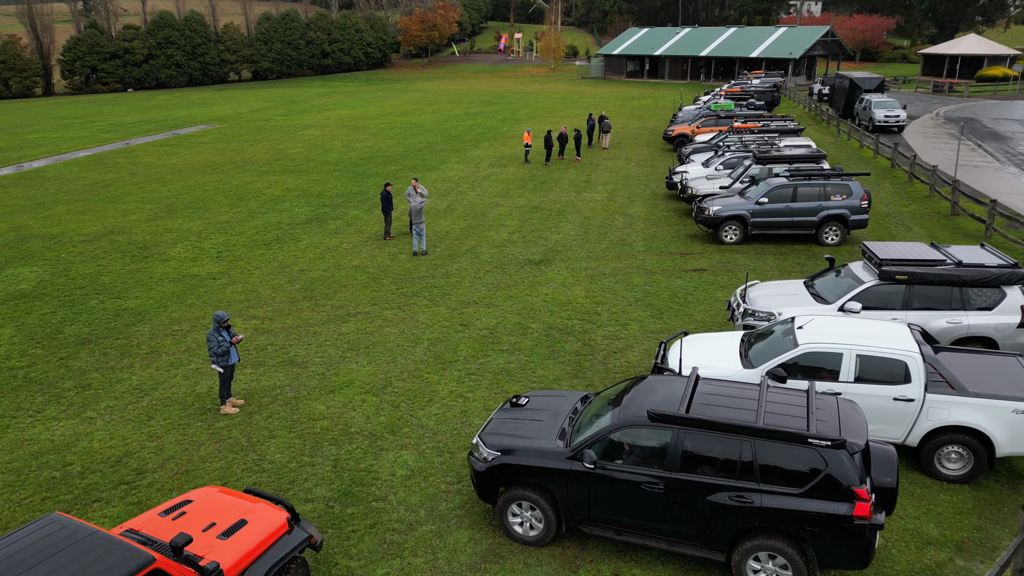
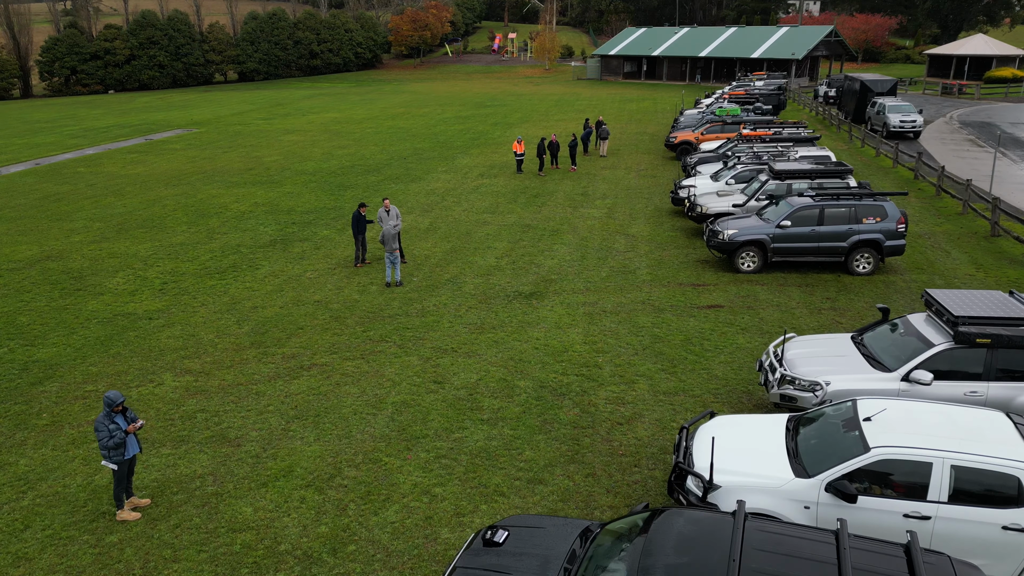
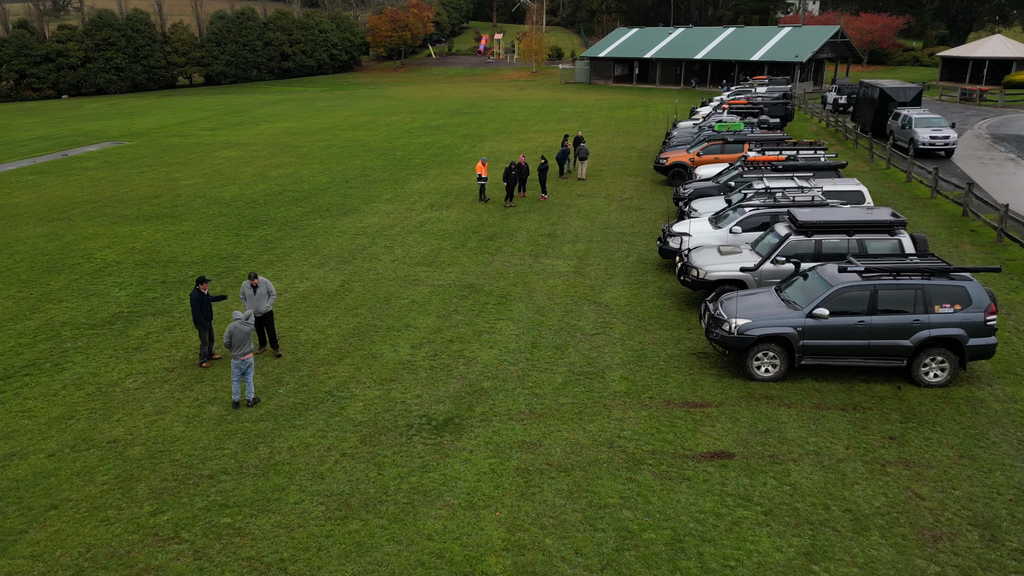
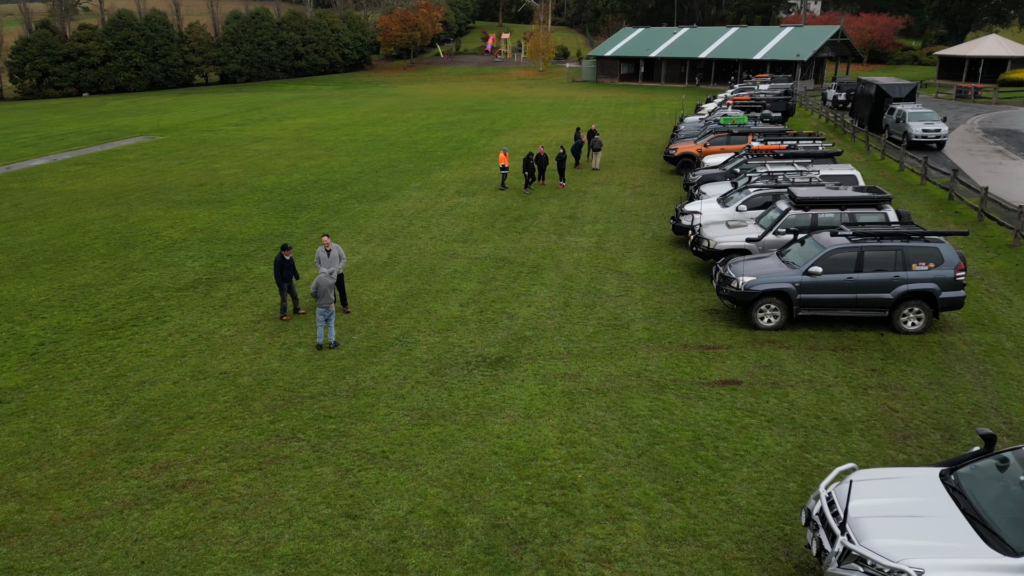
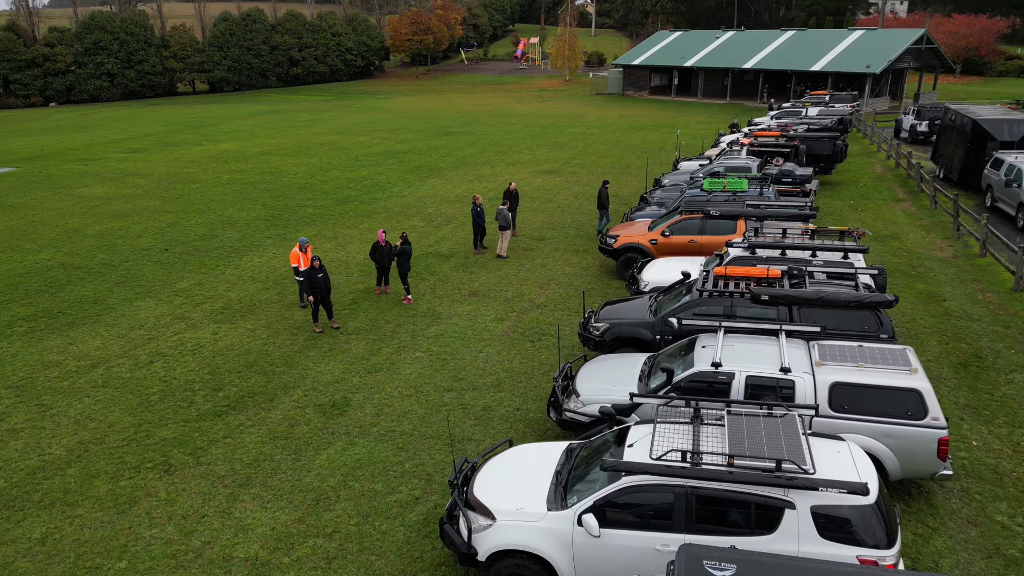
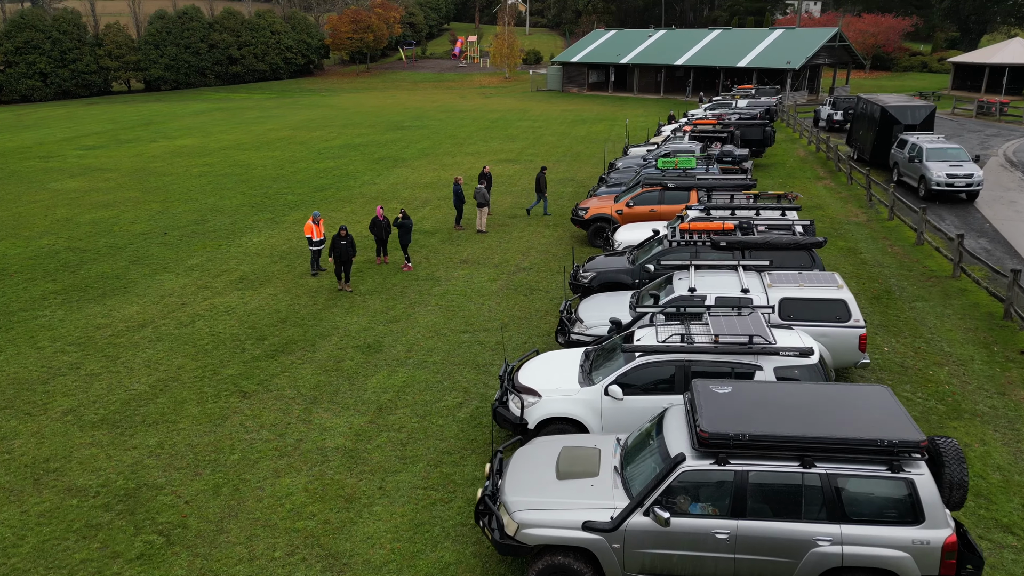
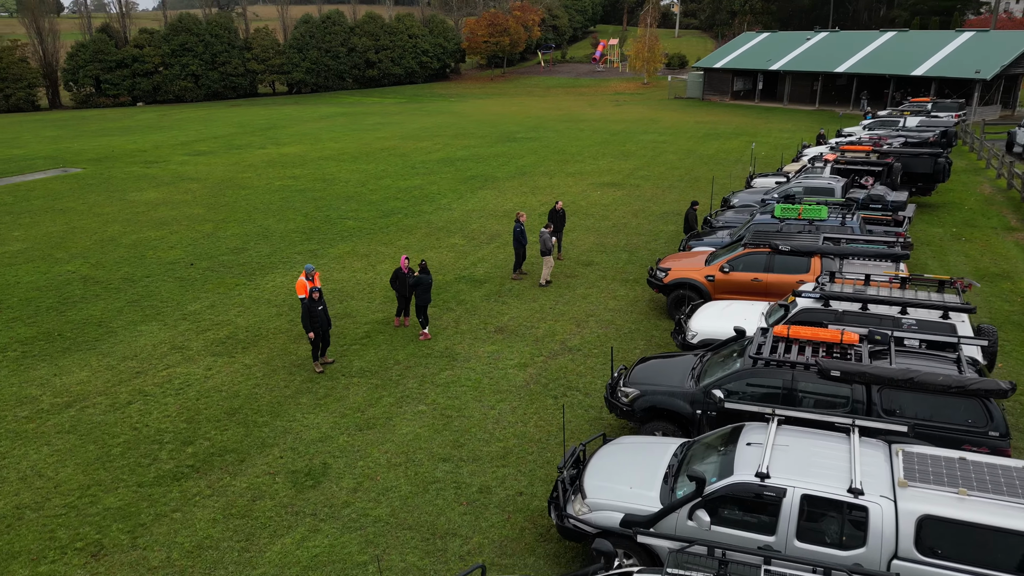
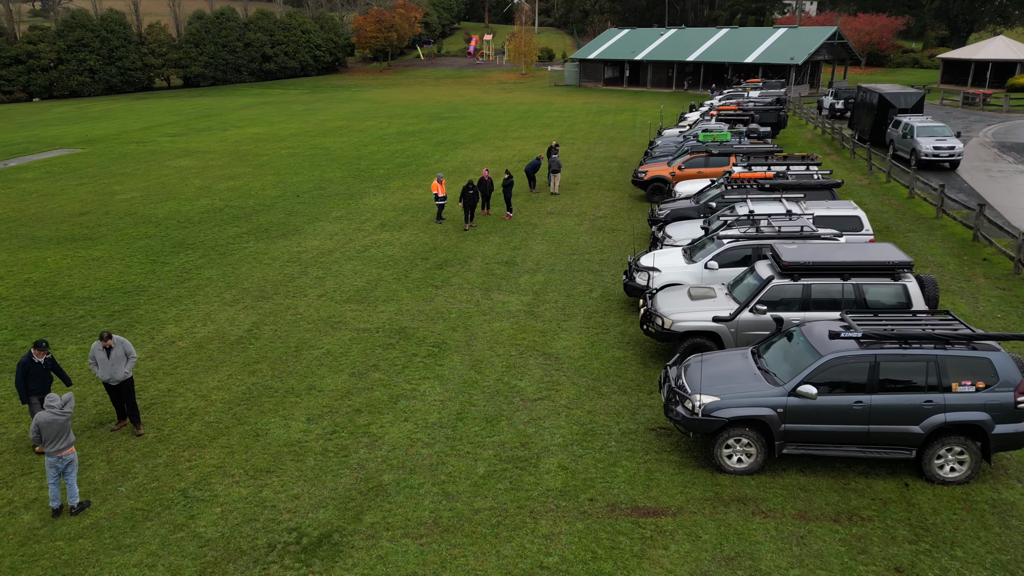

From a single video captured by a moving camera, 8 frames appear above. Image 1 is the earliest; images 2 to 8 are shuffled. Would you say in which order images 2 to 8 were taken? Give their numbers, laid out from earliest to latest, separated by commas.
2, 4, 3, 8, 6, 5, 7
